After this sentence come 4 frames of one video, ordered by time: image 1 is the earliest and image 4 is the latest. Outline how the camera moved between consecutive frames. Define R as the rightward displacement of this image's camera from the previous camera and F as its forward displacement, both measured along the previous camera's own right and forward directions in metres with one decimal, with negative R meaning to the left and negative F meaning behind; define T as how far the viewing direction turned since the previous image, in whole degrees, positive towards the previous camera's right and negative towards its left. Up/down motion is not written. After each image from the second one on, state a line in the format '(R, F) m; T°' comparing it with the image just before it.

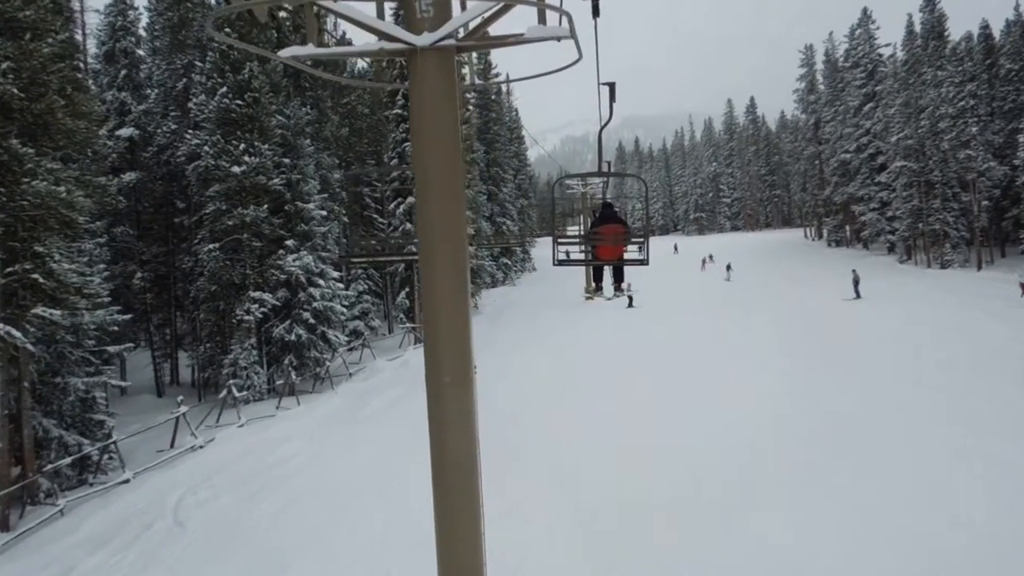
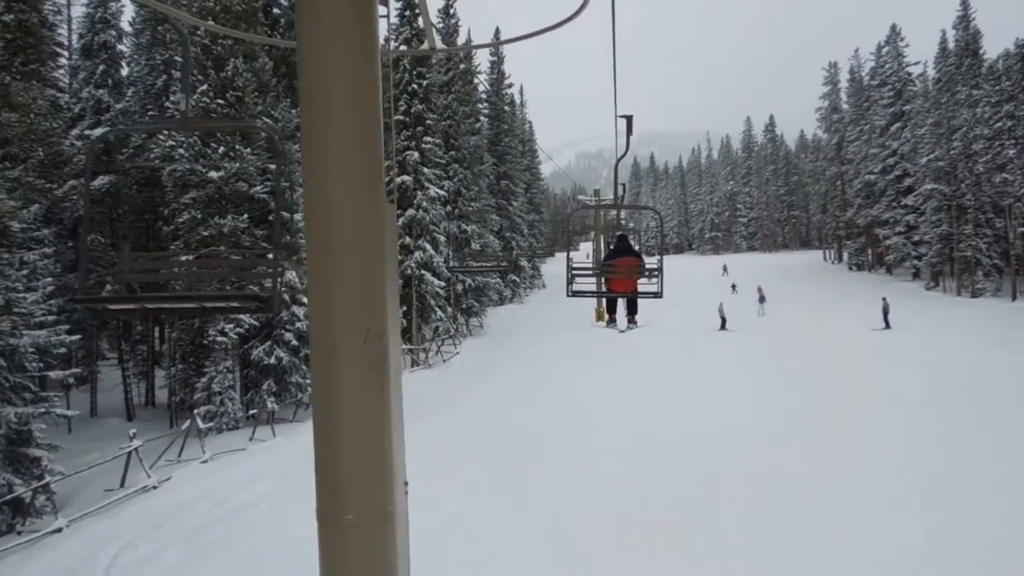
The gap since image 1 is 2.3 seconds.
(+0.2, +1.7) m; -1°
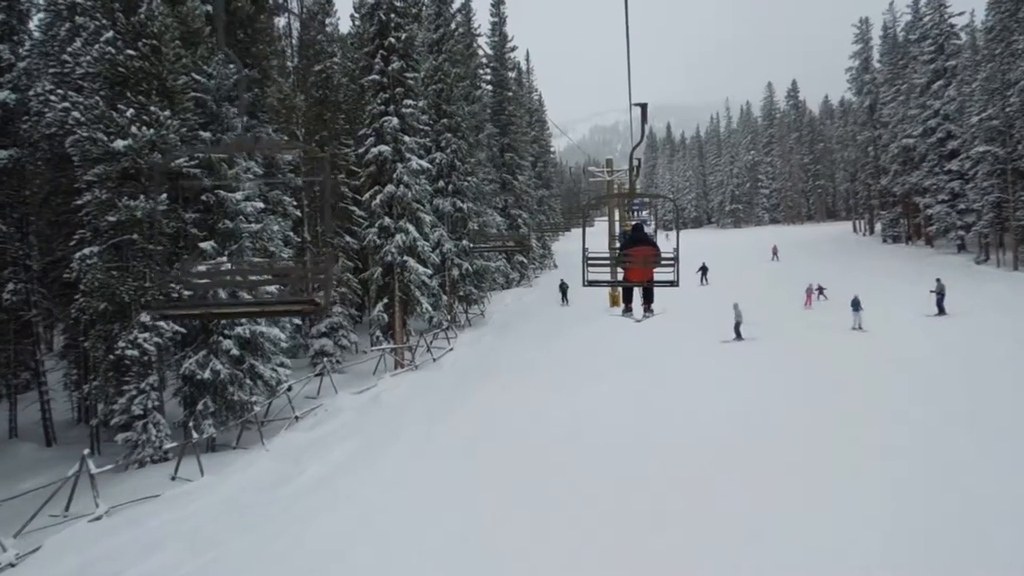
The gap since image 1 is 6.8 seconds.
(+0.5, +3.4) m; -1°
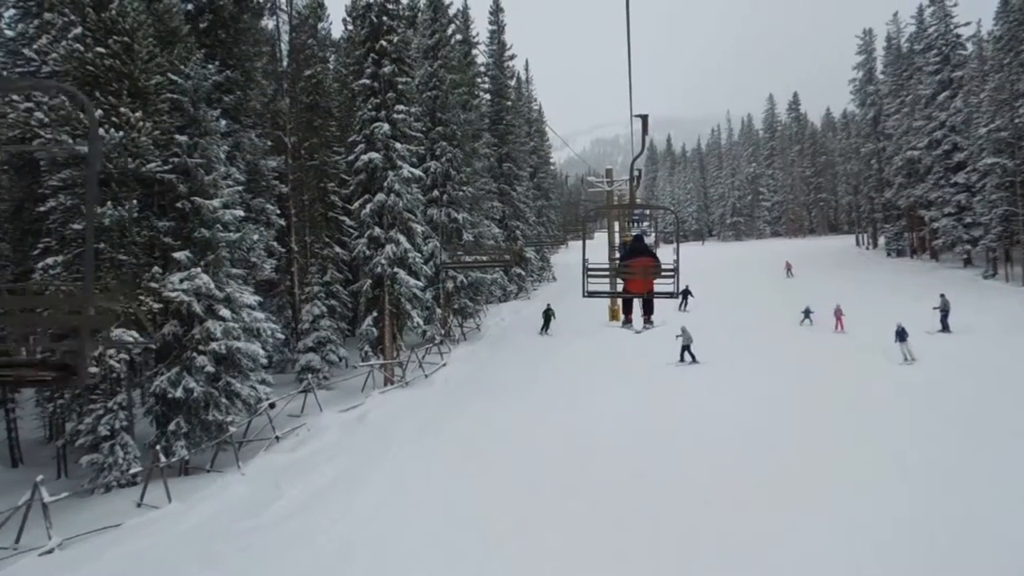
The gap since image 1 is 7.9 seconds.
(+0.2, +0.8) m; 0°
